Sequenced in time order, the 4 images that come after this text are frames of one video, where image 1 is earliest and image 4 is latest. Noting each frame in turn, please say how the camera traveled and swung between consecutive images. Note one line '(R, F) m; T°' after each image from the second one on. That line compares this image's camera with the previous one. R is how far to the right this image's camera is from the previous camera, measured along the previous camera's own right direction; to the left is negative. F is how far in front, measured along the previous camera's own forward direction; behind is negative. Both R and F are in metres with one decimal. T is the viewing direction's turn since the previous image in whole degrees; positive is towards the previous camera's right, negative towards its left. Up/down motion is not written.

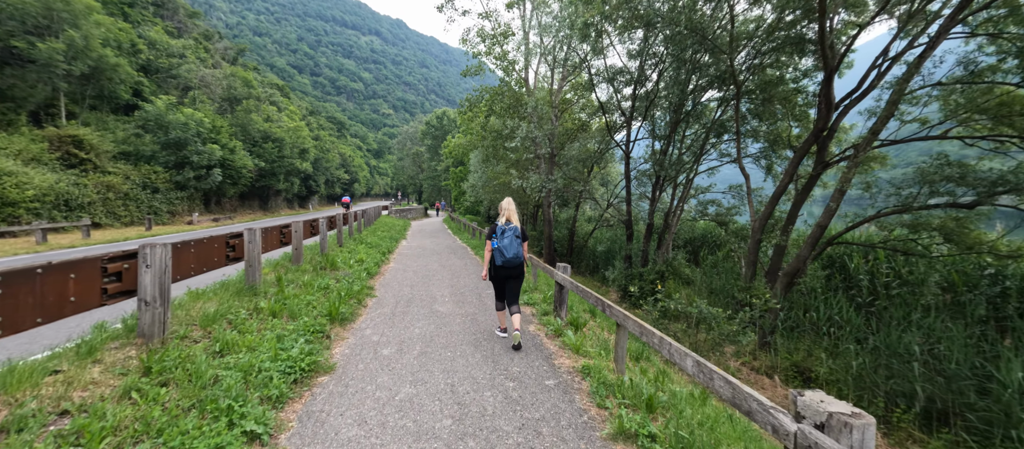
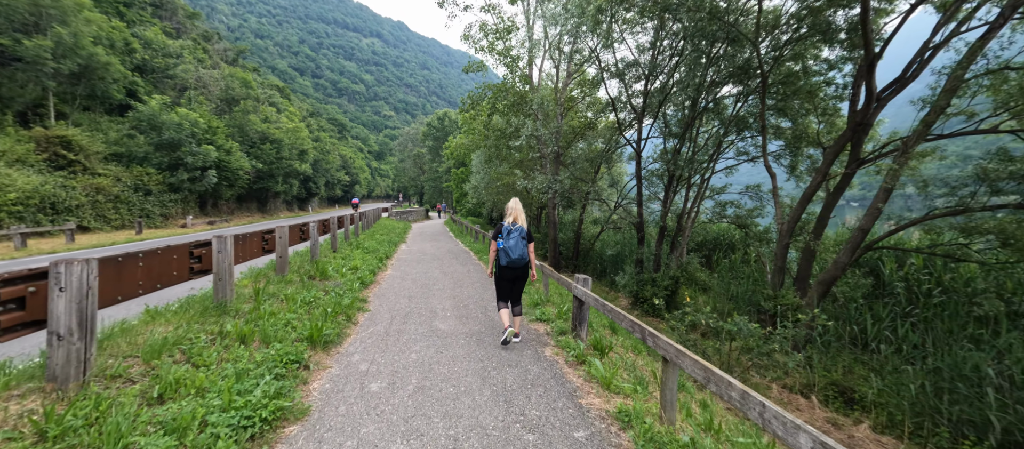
(-0.1, +0.6) m; 0°
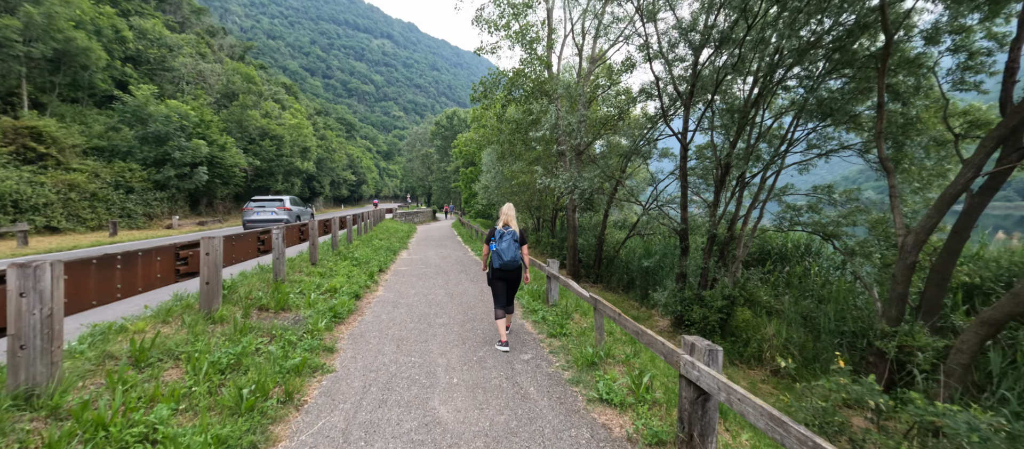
(-0.3, +1.7) m; -1°
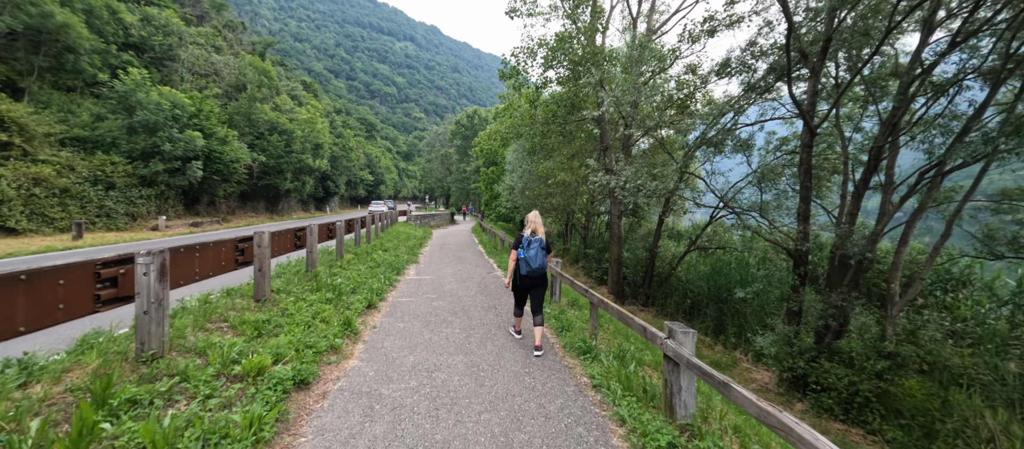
(-0.5, +2.5) m; -3°
